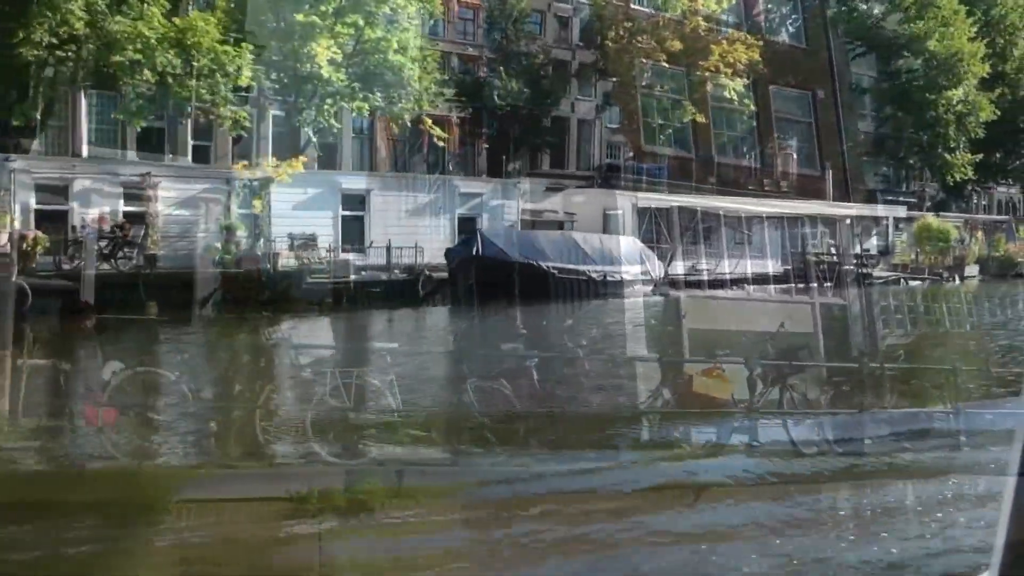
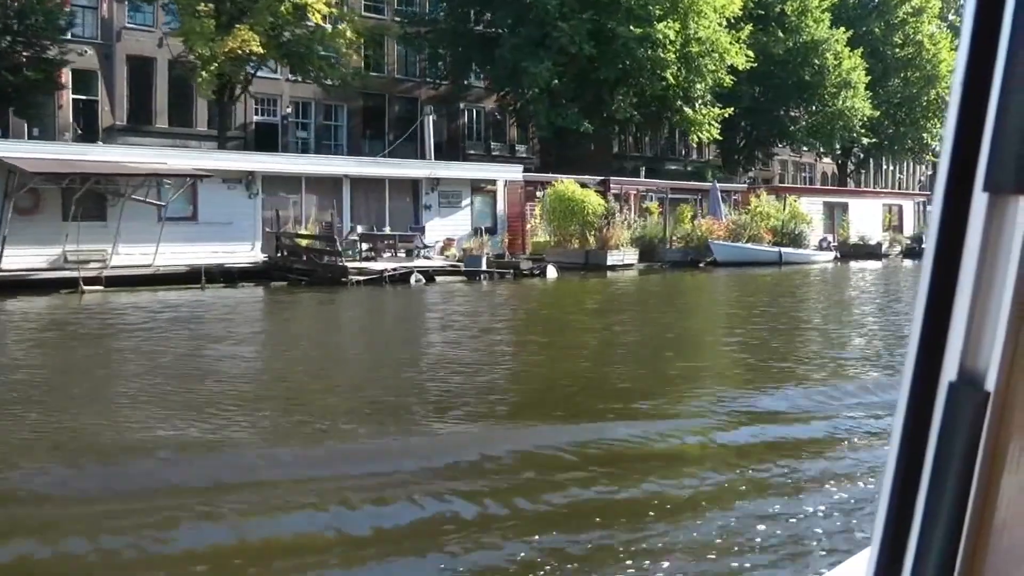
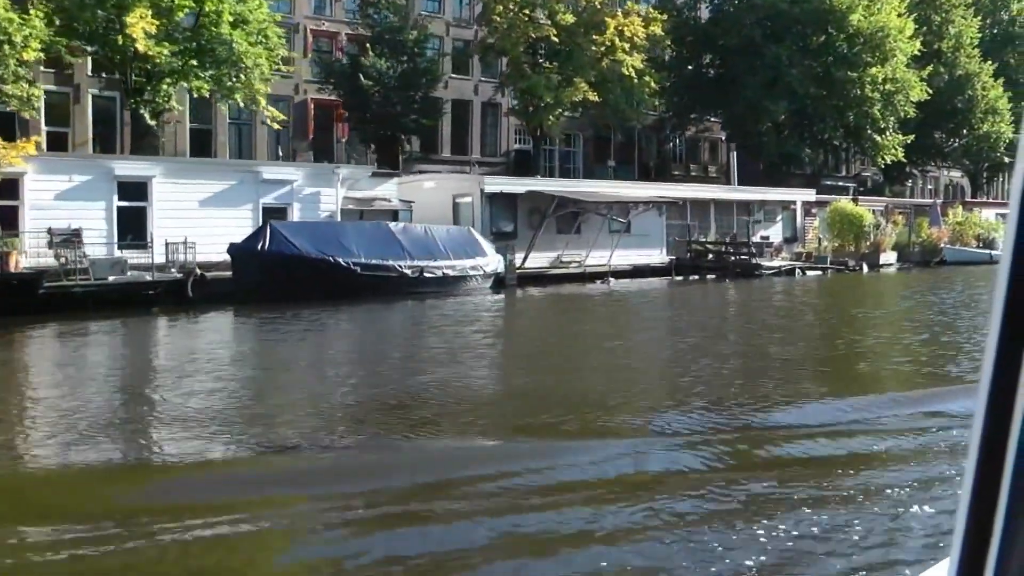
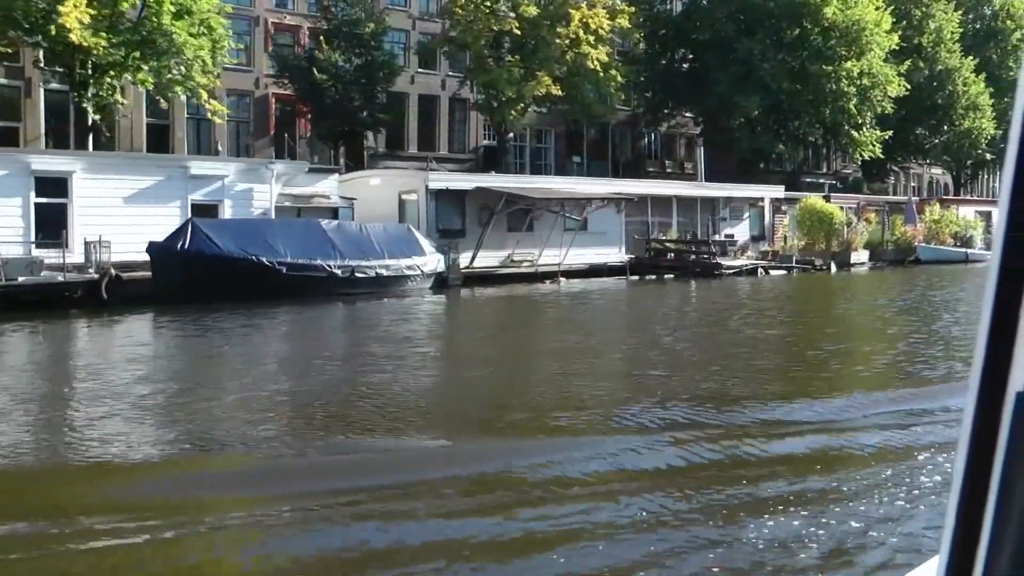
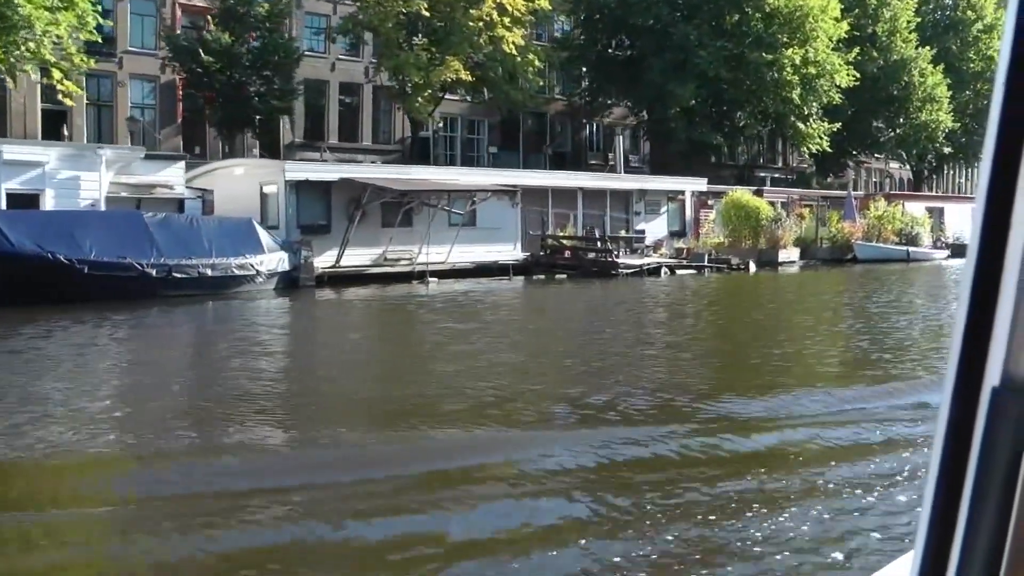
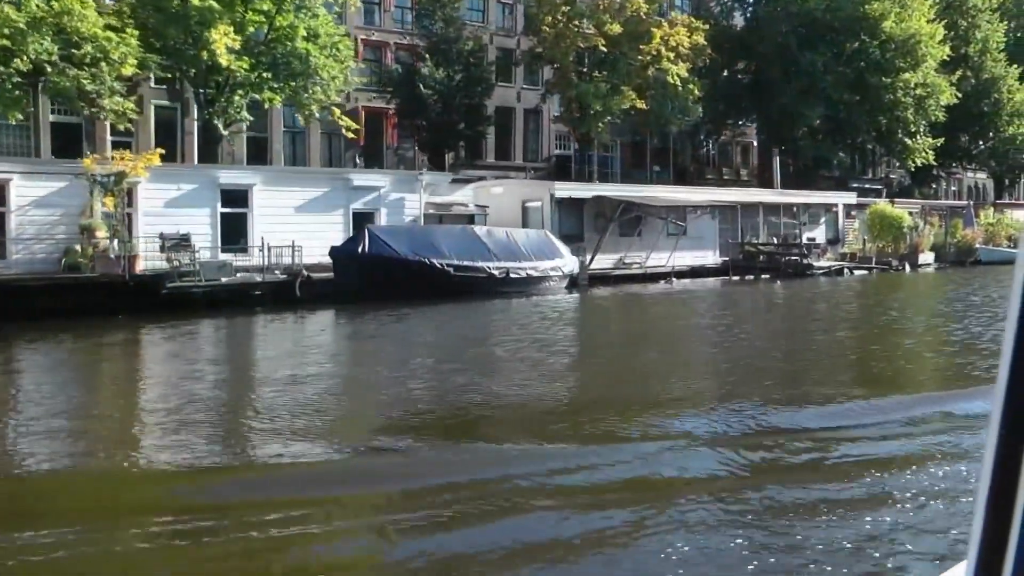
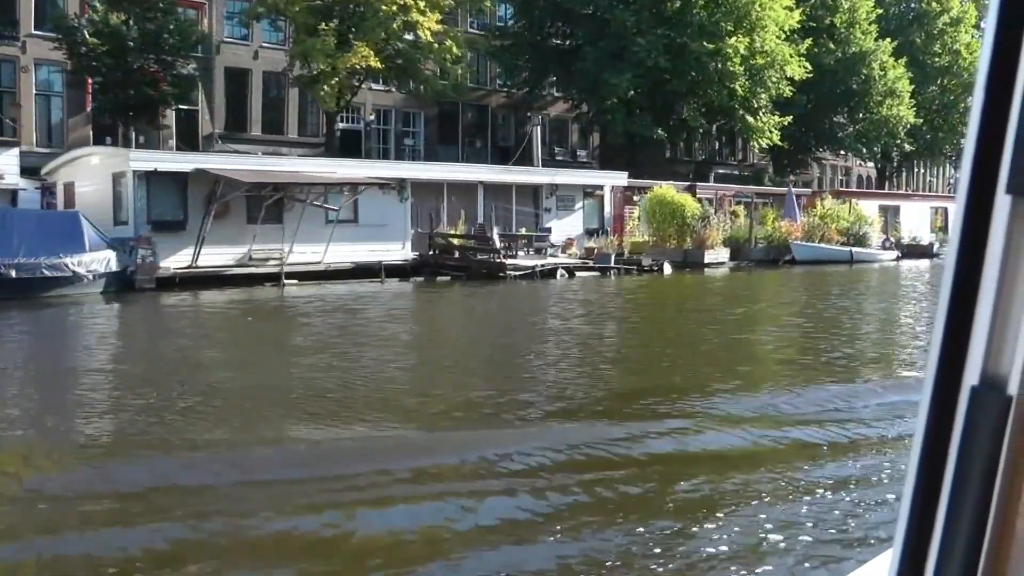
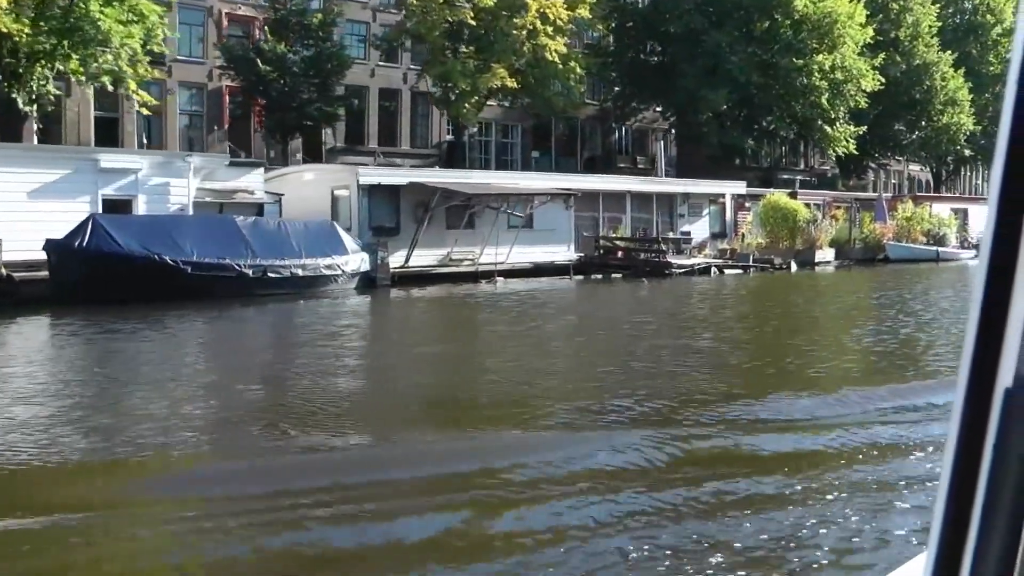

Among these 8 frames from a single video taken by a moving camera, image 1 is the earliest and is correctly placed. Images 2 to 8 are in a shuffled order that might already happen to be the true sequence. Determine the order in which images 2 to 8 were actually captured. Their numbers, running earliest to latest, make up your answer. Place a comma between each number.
6, 3, 4, 8, 5, 7, 2
